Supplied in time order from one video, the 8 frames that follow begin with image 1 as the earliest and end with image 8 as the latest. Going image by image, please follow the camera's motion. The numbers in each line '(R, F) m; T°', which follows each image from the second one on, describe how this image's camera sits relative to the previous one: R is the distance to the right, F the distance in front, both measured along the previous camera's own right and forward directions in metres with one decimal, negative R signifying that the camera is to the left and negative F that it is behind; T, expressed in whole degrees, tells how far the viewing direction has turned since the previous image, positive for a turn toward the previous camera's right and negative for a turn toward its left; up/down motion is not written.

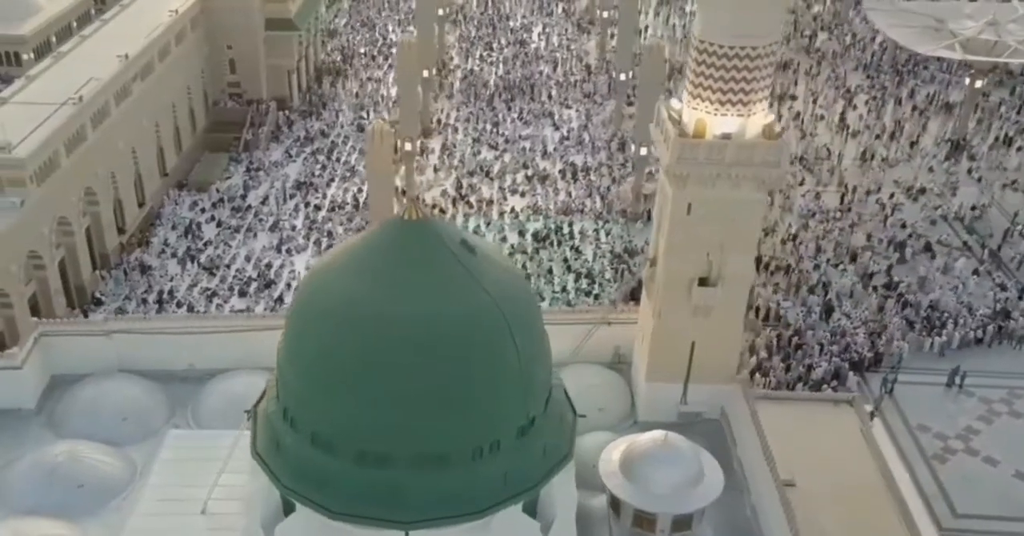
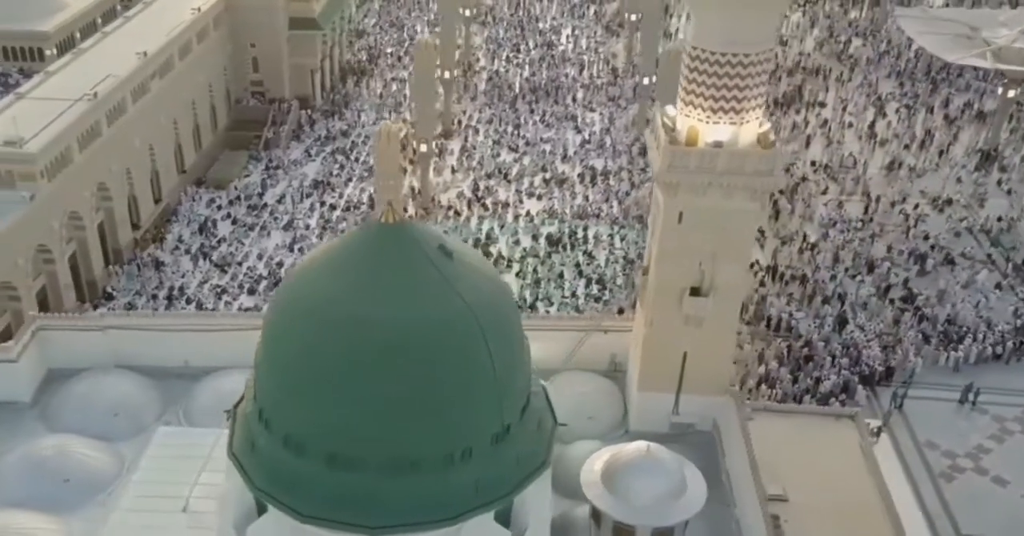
(+0.6, +0.1) m; -2°
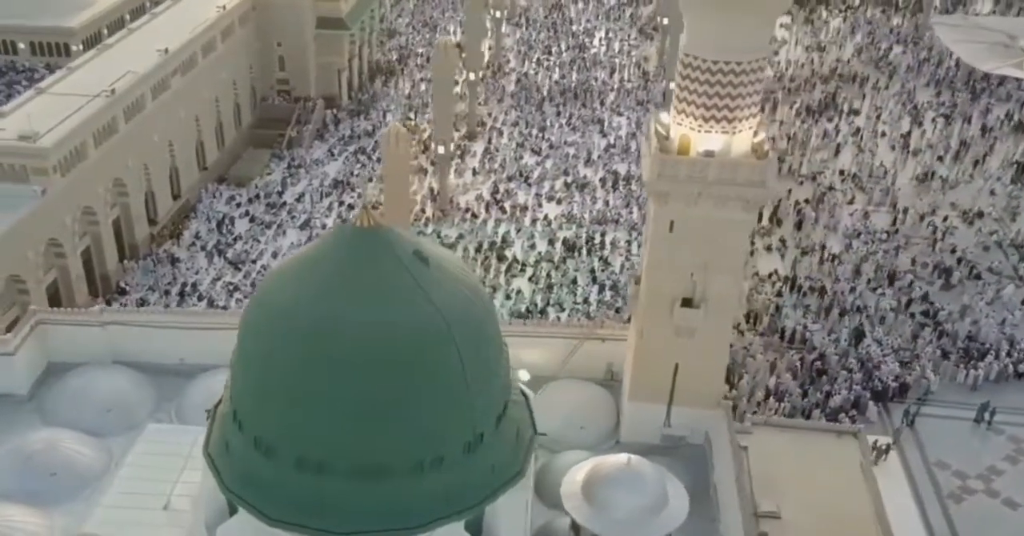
(+0.7, +0.1) m; -3°
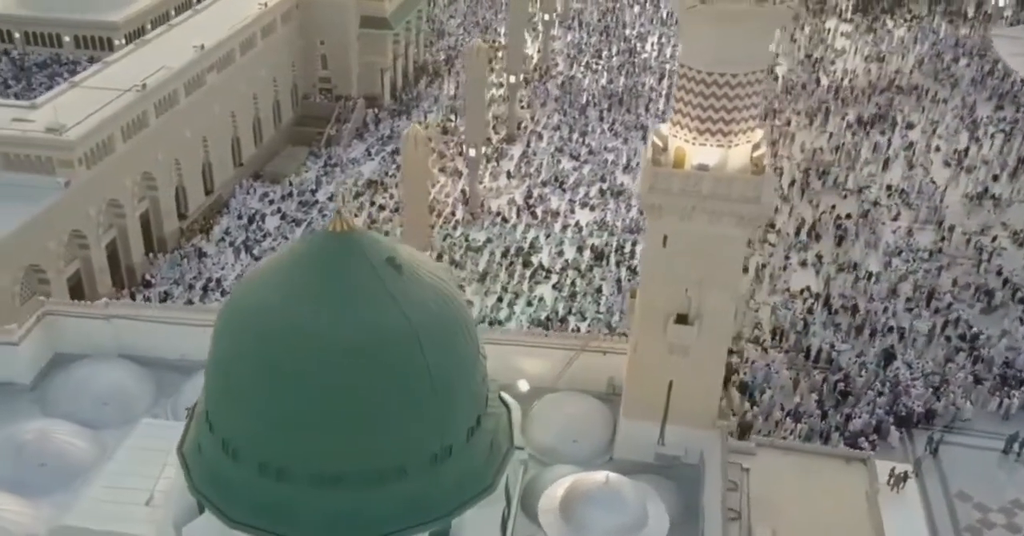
(+0.9, +0.2) m; -4°
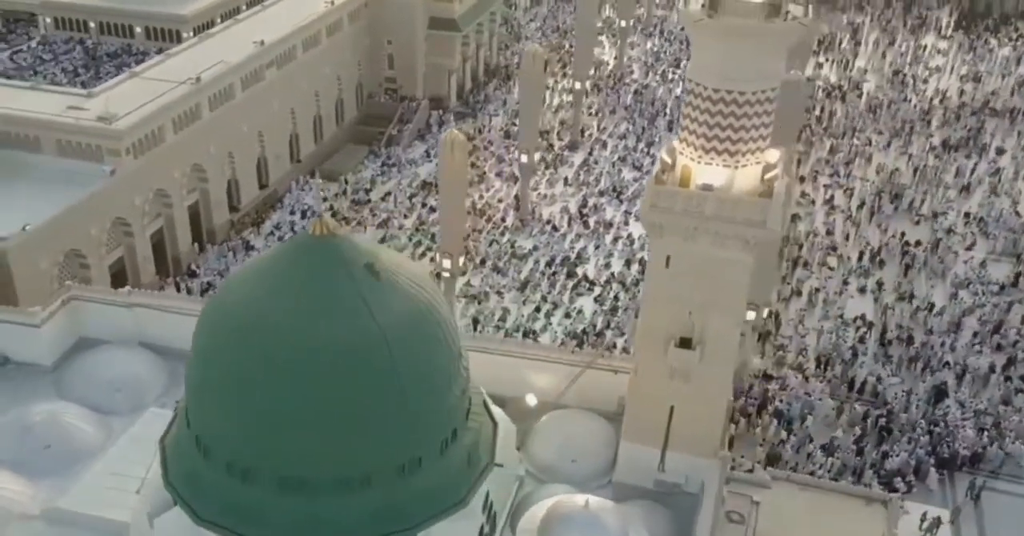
(+1.1, +0.3) m; -6°
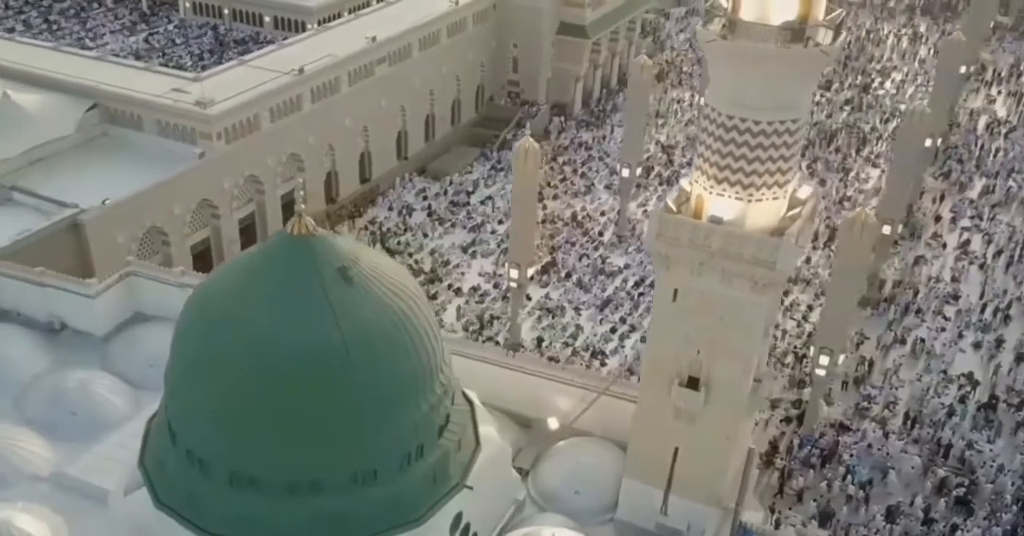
(+1.9, +0.6) m; -10°
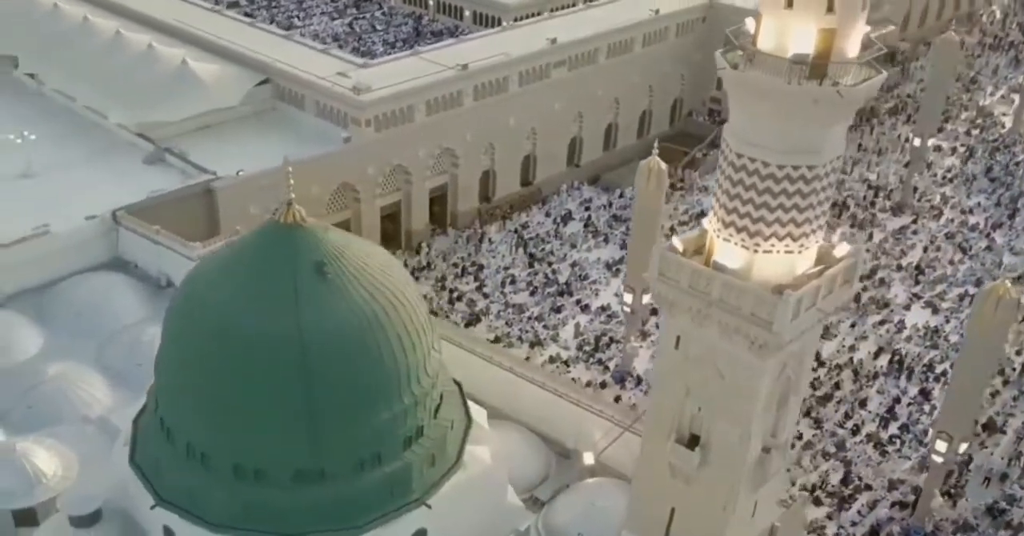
(+2.7, +0.9) m; -16°
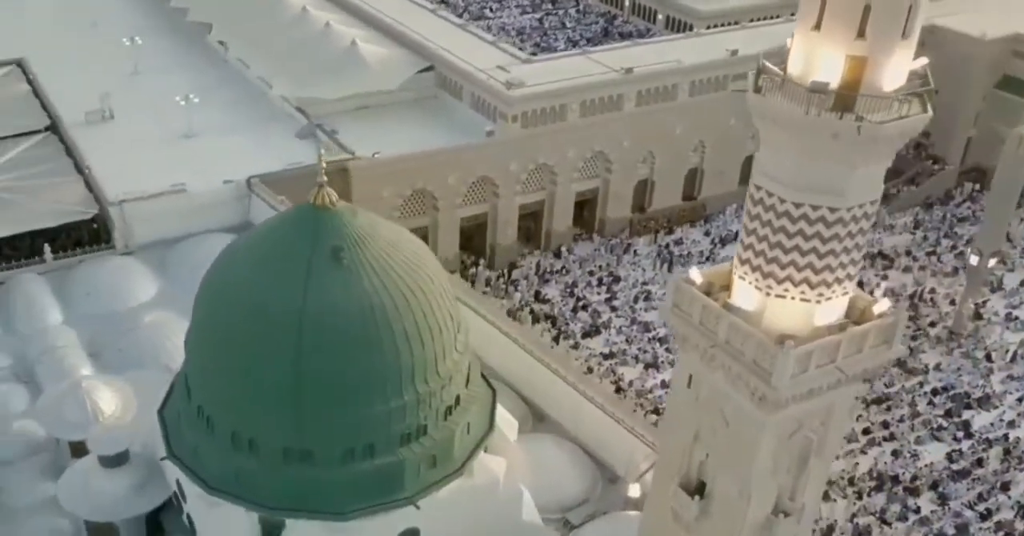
(+2.1, +0.7) m; -14°
